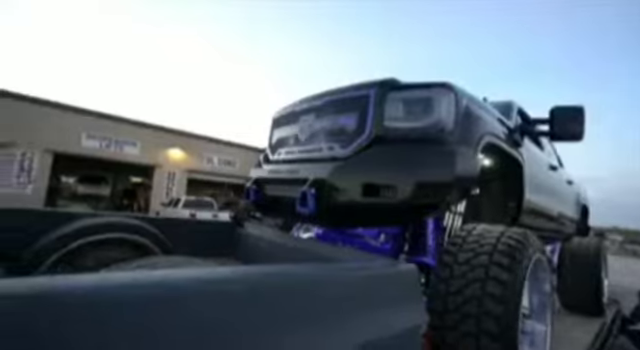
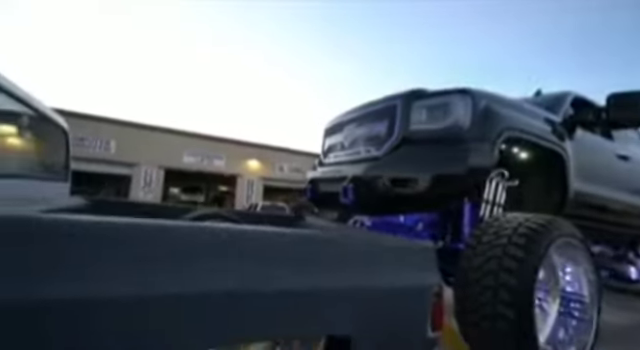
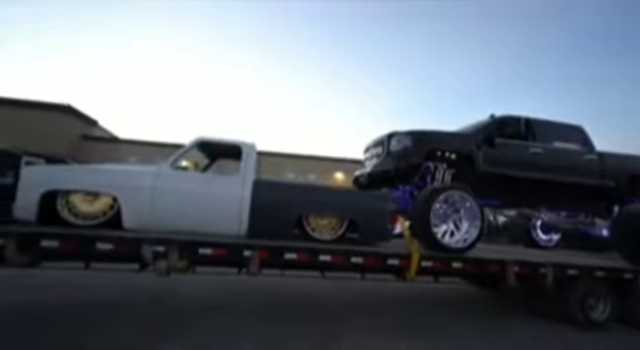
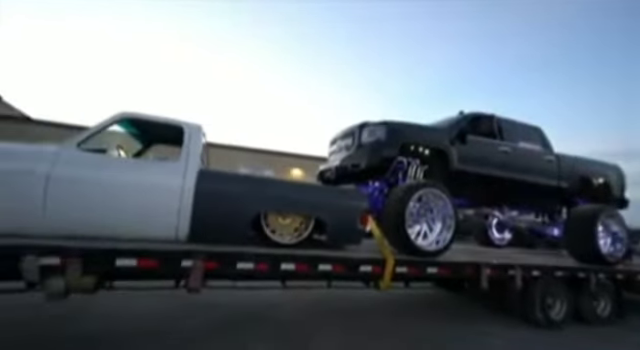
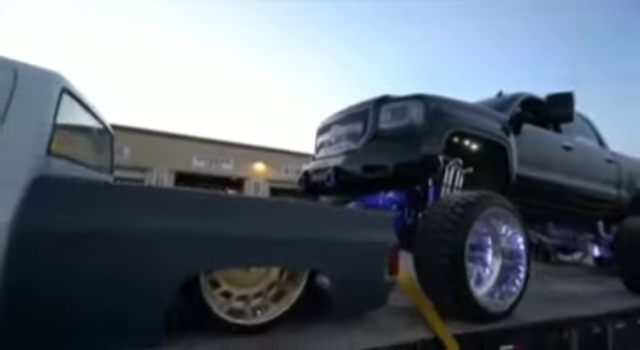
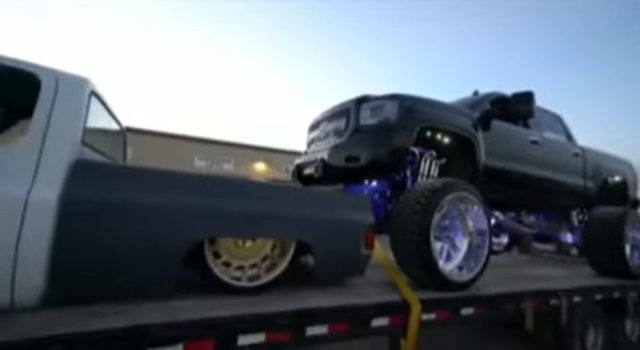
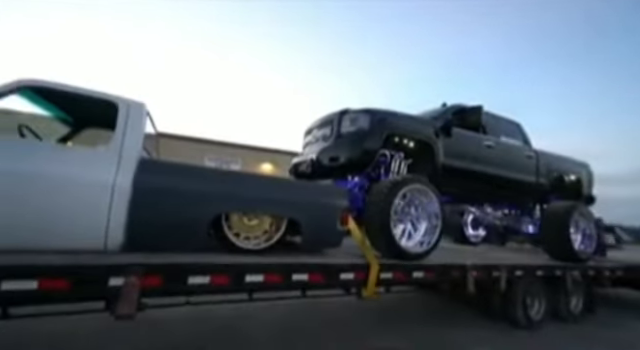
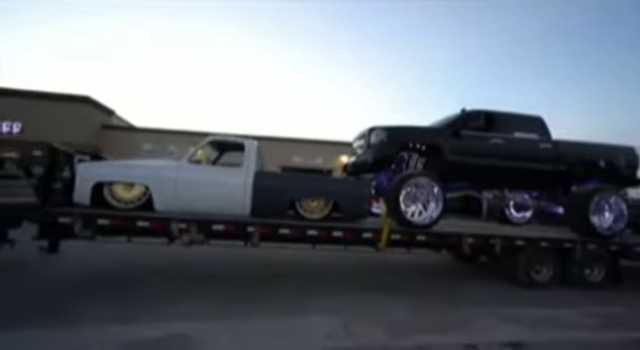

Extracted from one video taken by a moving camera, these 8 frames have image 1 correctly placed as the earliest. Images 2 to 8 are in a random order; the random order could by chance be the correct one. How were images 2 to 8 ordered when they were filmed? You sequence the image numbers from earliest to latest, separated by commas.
2, 5, 6, 7, 4, 3, 8
